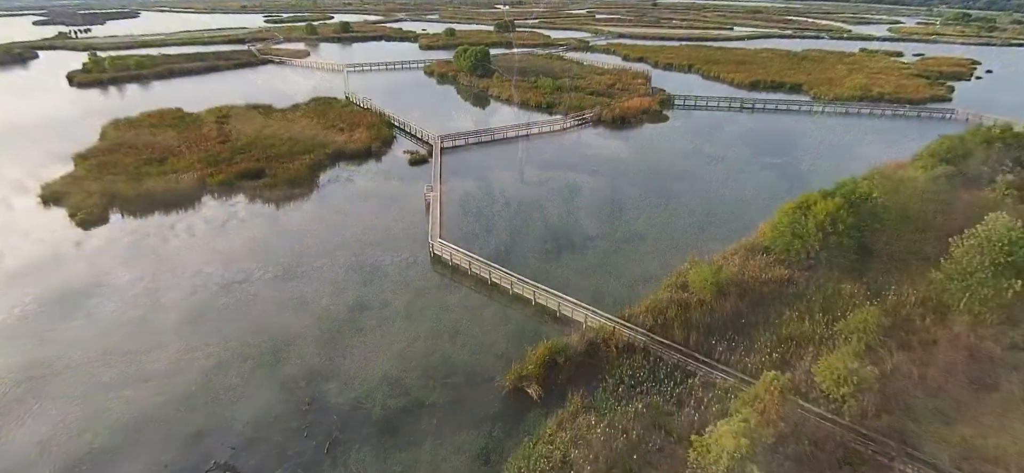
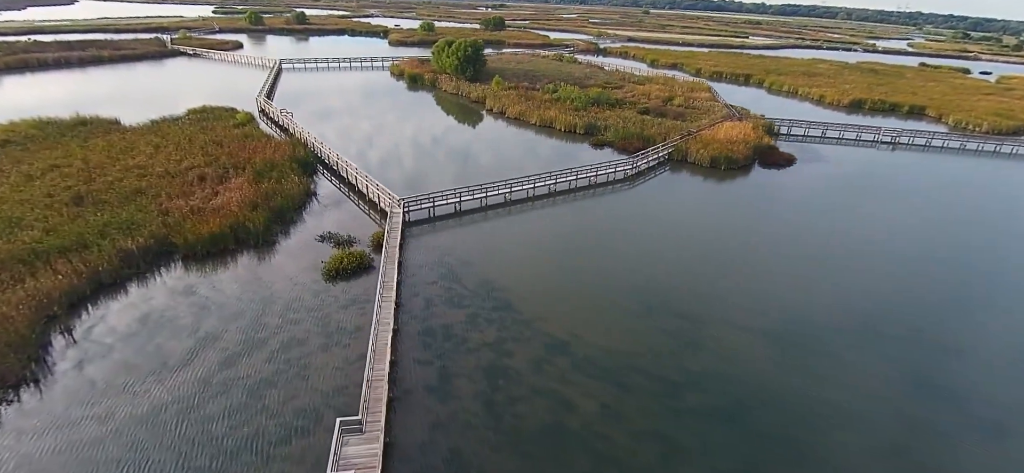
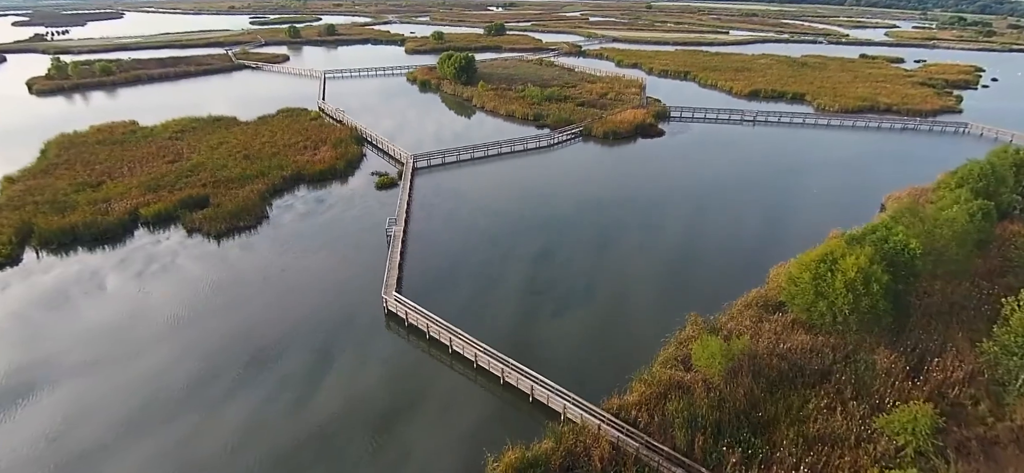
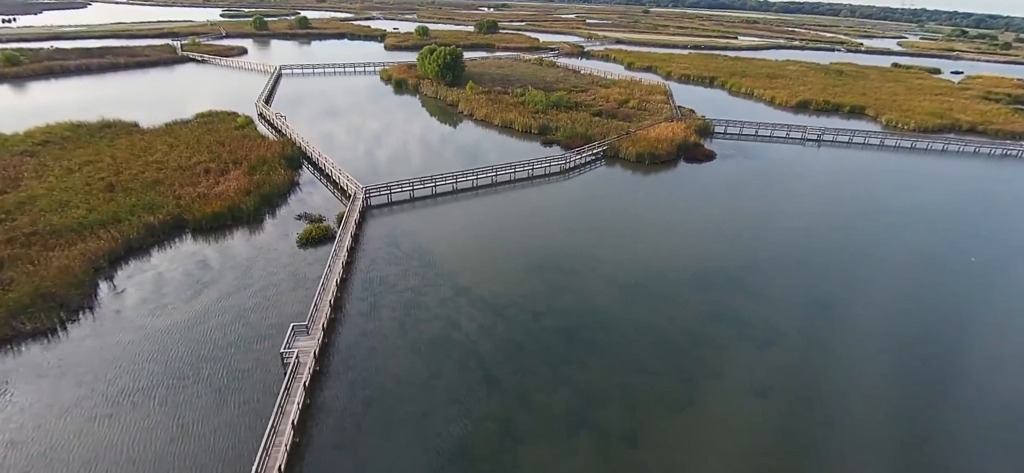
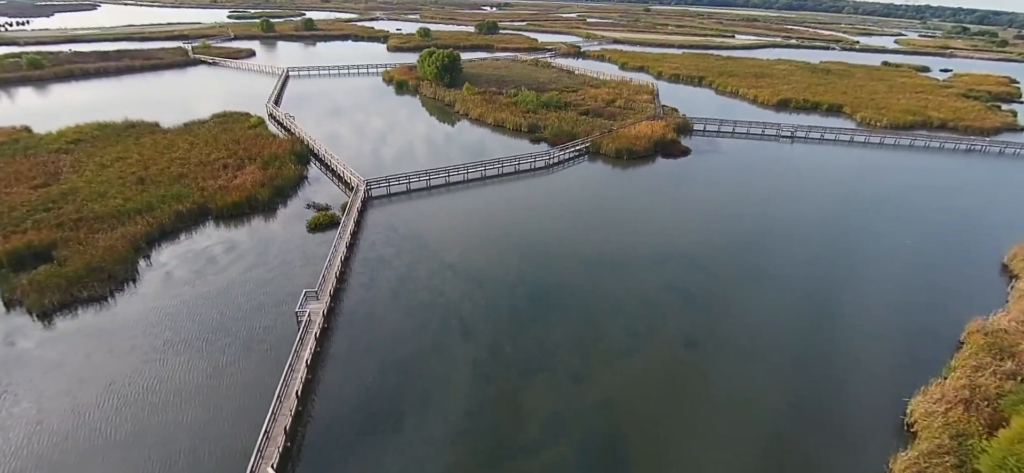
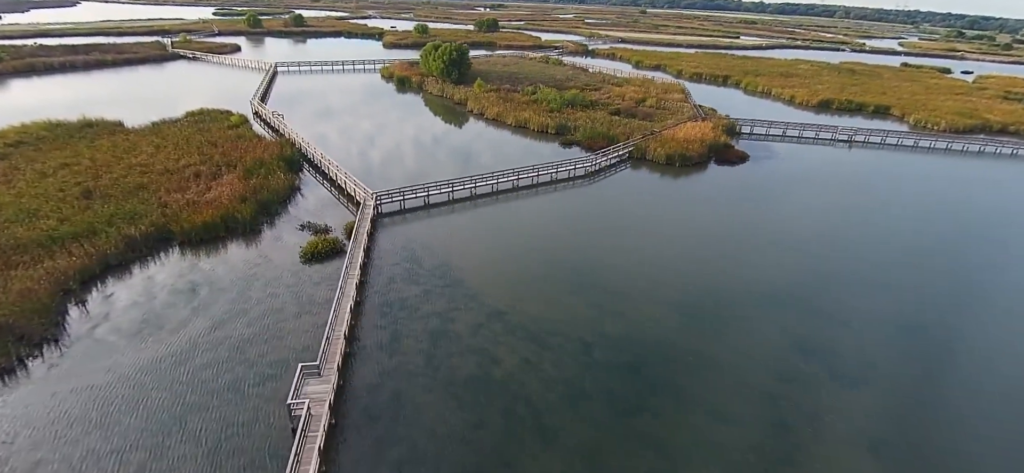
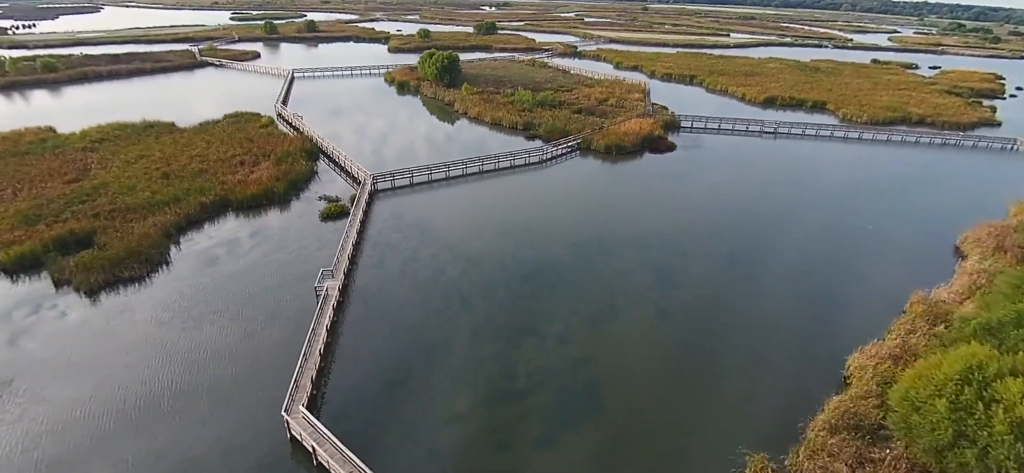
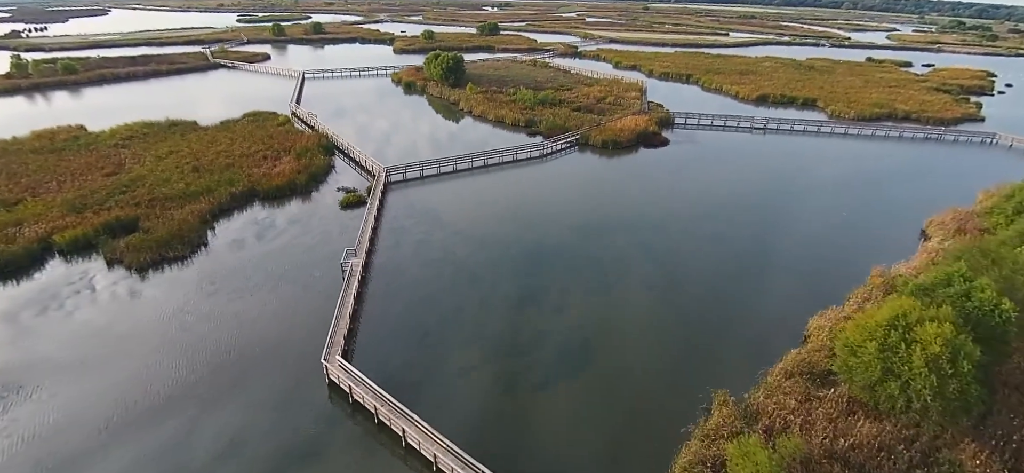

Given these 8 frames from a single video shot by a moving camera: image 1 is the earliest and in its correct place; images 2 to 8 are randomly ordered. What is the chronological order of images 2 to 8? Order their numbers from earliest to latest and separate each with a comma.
3, 8, 7, 5, 4, 6, 2
